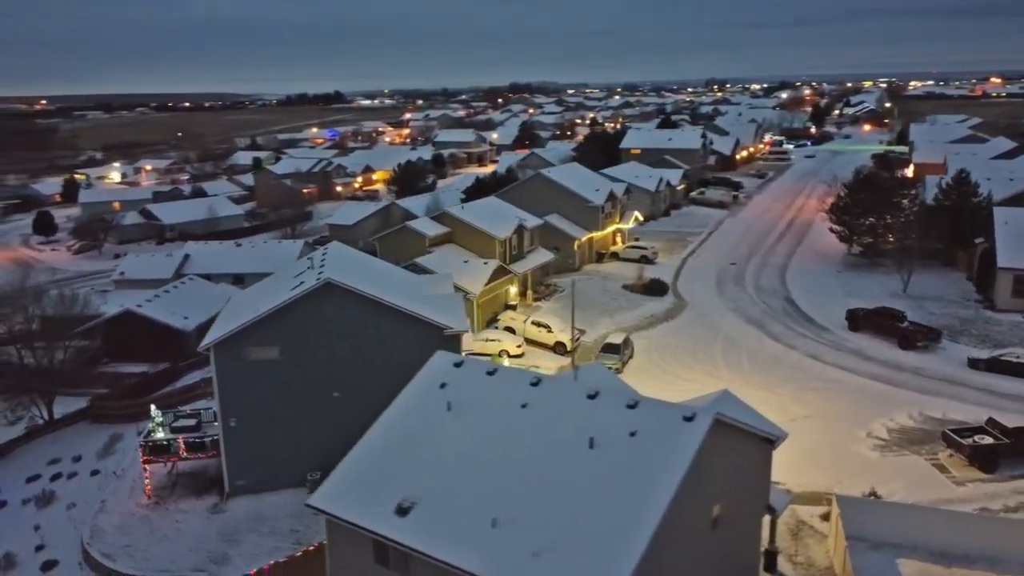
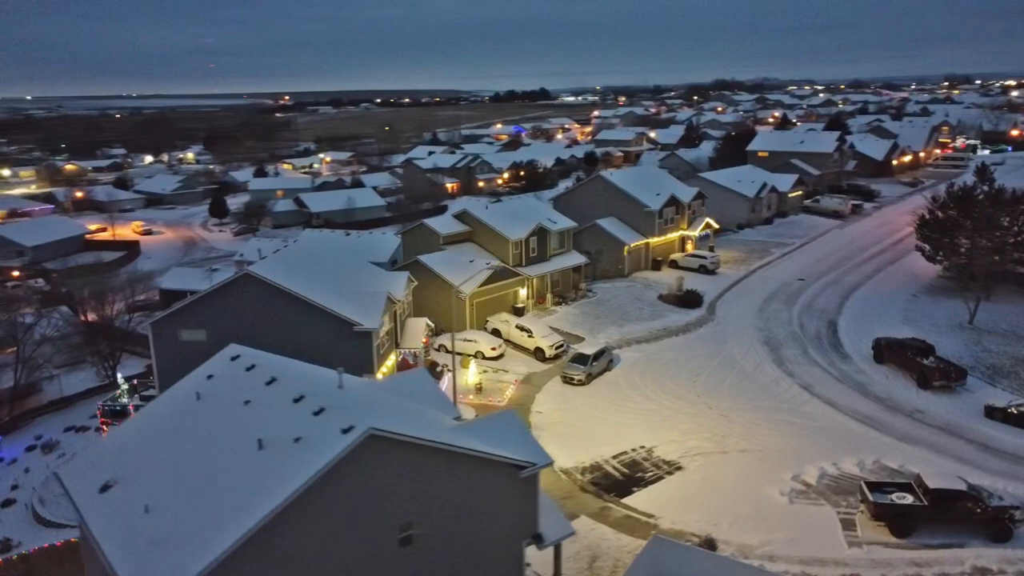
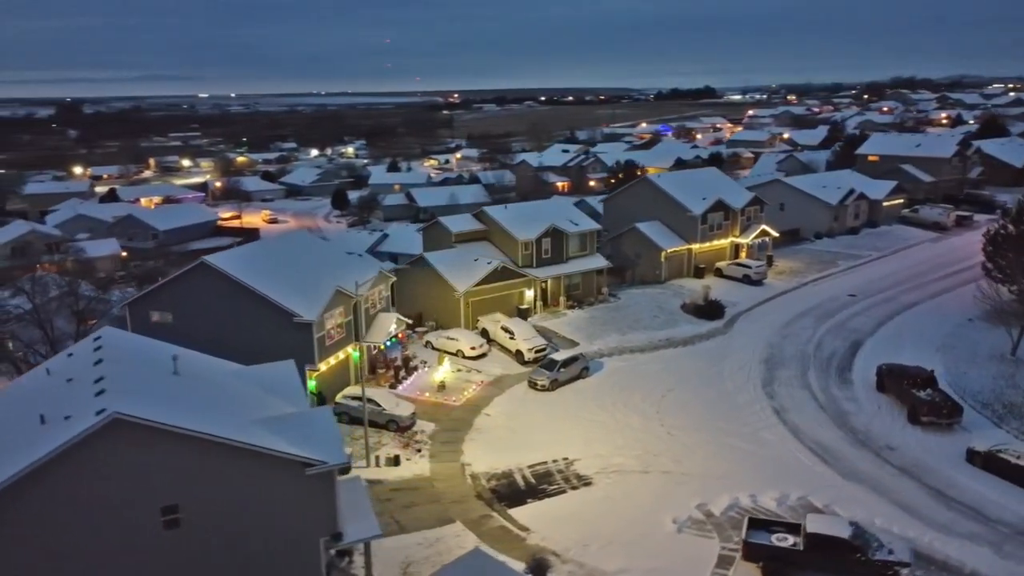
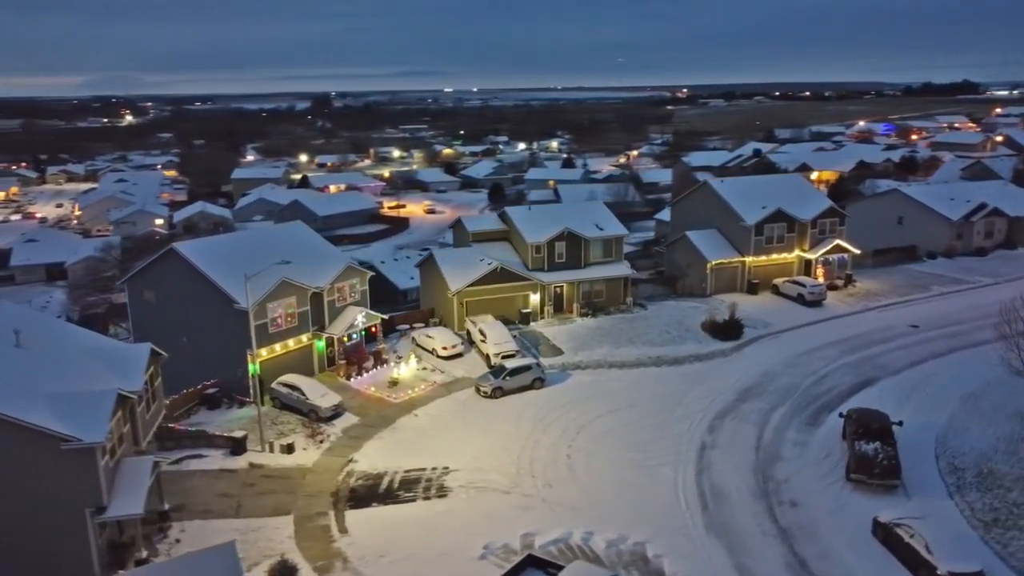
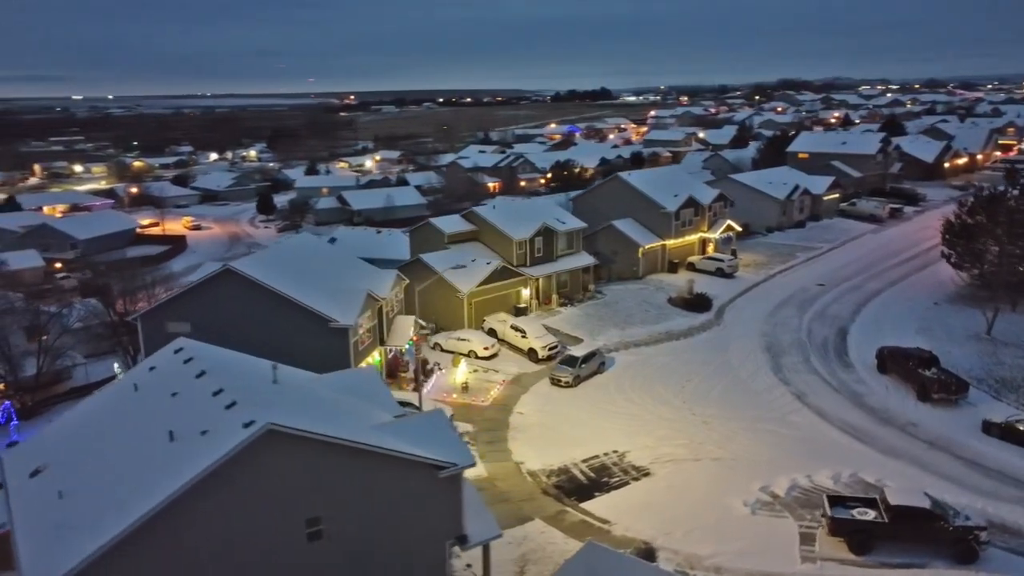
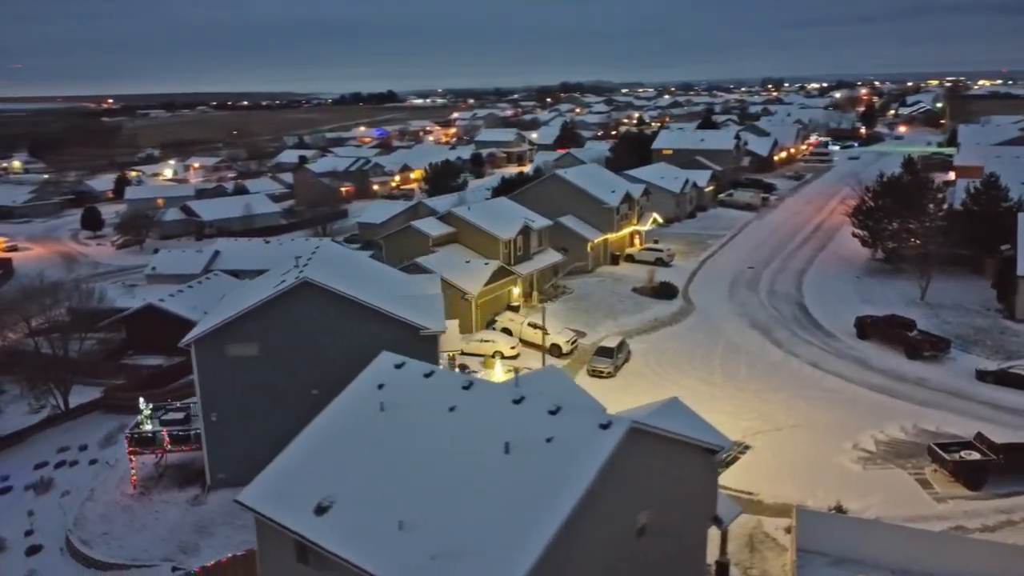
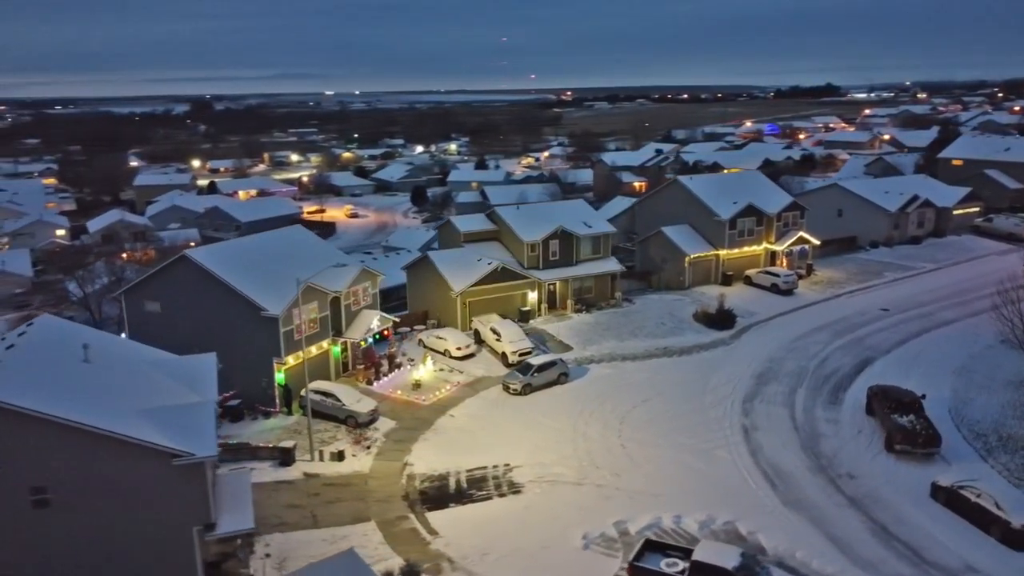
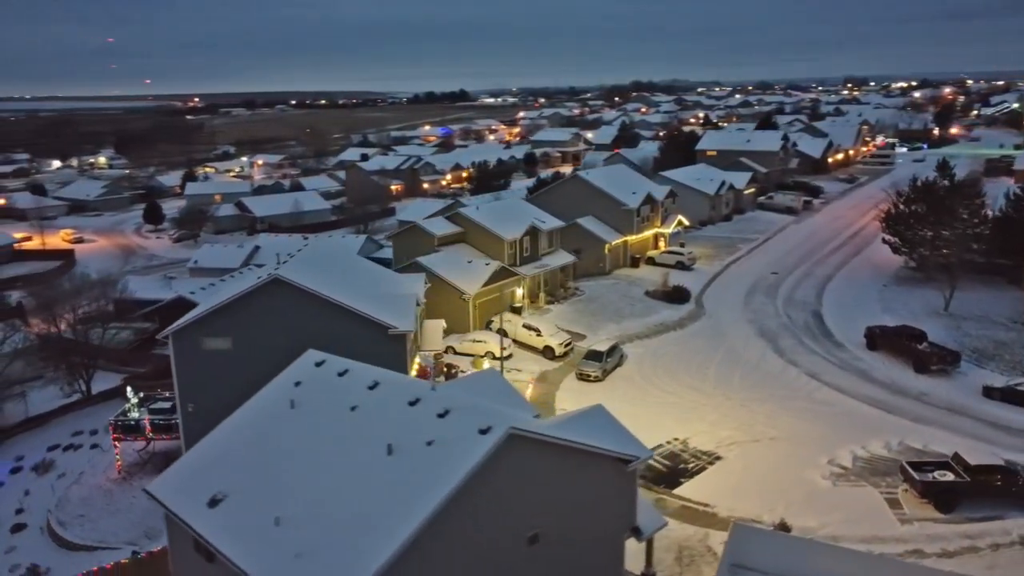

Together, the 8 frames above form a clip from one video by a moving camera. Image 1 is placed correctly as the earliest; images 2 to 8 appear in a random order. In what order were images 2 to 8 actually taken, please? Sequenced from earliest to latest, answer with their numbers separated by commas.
6, 8, 2, 5, 3, 7, 4
